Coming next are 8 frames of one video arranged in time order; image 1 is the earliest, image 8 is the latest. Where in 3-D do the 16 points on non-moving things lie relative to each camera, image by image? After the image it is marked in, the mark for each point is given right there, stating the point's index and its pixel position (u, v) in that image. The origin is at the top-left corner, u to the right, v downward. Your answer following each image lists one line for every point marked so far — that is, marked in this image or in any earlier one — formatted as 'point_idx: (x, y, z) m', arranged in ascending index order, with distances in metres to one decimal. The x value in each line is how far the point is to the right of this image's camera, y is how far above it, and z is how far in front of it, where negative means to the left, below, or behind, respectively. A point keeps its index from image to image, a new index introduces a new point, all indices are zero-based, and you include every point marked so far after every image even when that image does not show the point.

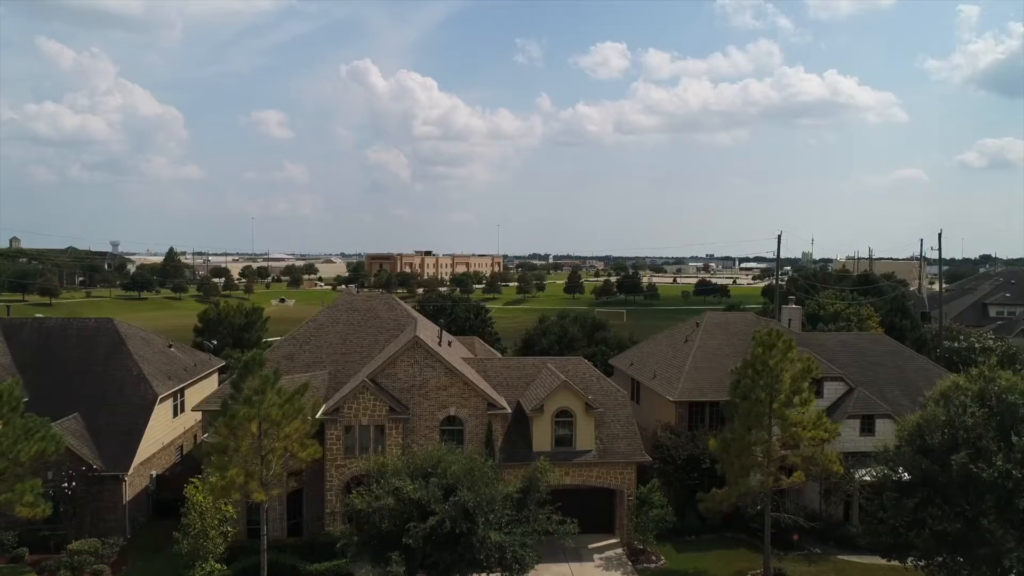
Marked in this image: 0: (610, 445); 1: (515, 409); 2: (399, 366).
0: (+2.5, -3.9, +18.8) m
1: (+0.1, -3.1, +19.5) m
2: (-2.7, -1.8, +17.8) m
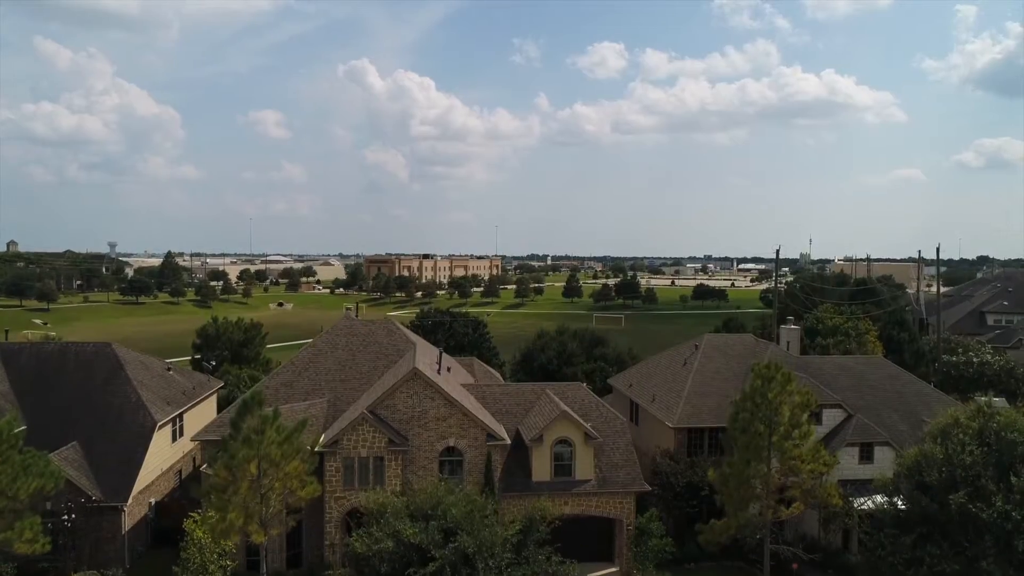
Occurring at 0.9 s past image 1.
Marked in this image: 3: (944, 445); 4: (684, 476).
0: (+2.4, -4.6, +18.8) m
1: (+0.1, -3.9, +19.5) m
2: (-2.7, -2.6, +17.8) m
3: (+8.5, -3.1, +14.8) m
4: (+4.5, -4.9, +19.7) m
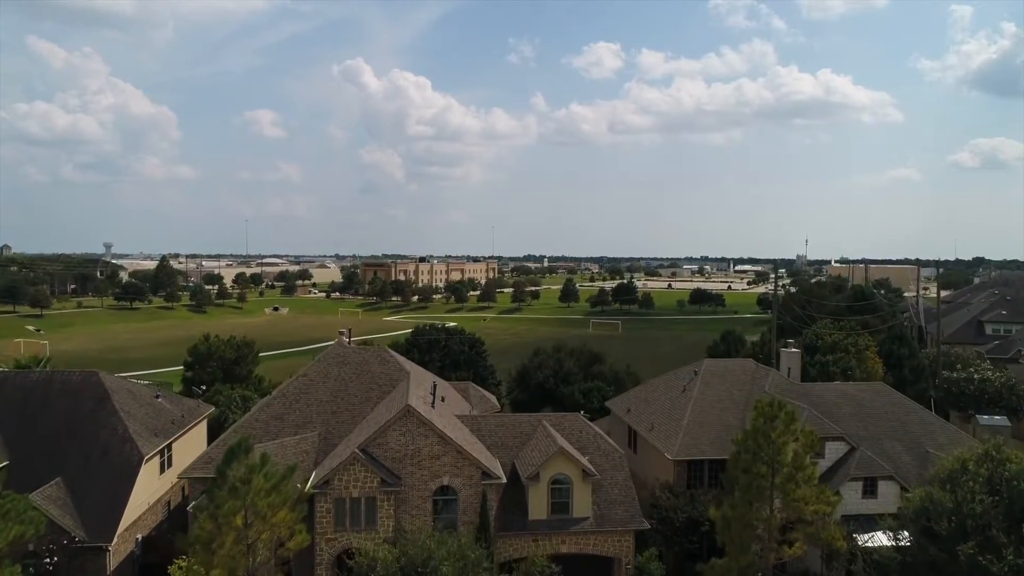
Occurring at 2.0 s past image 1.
0: (+2.3, -5.4, +18.3) m
1: (0.0, -4.7, +19.0) m
2: (-2.8, -3.4, +17.3) m
3: (+8.4, -3.9, +14.3) m
4: (+4.4, -5.7, +19.3) m
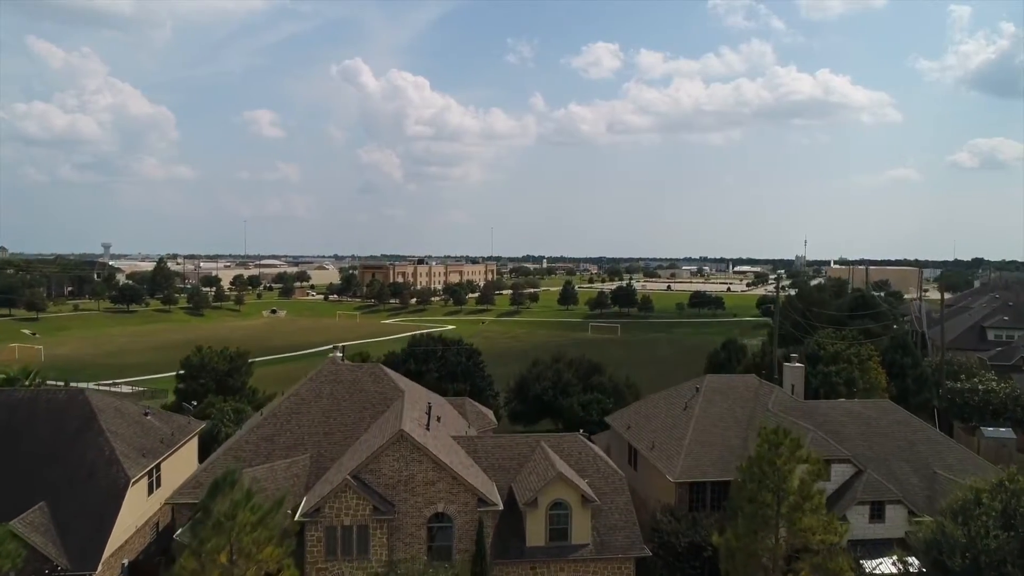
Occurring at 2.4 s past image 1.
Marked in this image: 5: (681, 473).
0: (+2.3, -5.9, +17.8) m
1: (-0.1, -5.1, +18.5) m
2: (-2.9, -3.8, +16.8) m
3: (+8.3, -4.4, +13.8) m
4: (+4.3, -6.2, +18.7) m
5: (+4.5, -4.9, +20.0) m
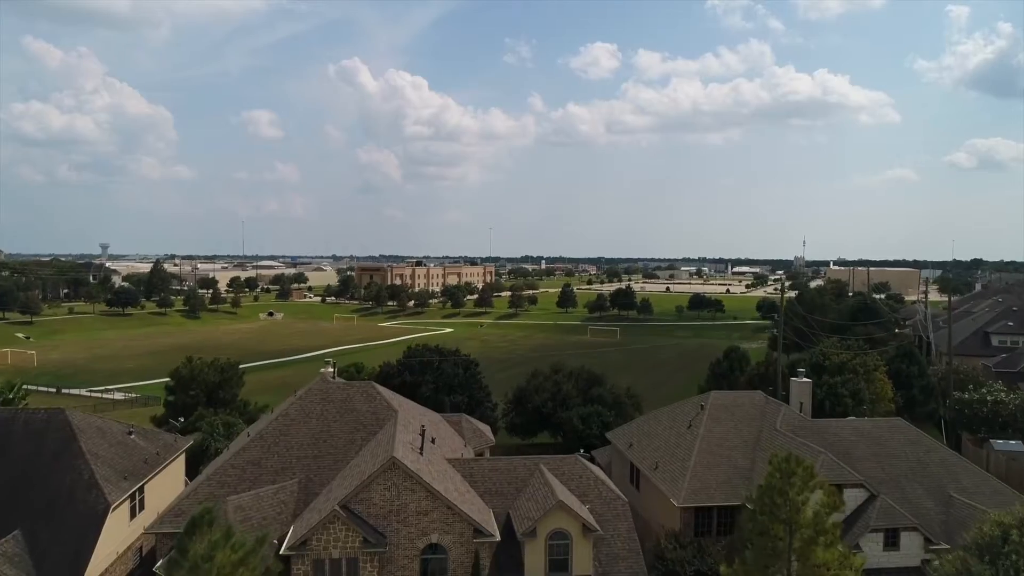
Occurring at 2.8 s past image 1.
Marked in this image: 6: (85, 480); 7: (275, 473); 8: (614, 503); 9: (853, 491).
0: (+2.2, -6.3, +17.0) m
1: (-0.2, -5.5, +17.6) m
2: (-2.9, -4.3, +15.9) m
3: (+8.3, -4.8, +13.0) m
4: (+4.2, -6.6, +17.9) m
5: (+4.4, -5.3, +19.1) m
6: (-10.9, -4.9, +19.2) m
7: (-5.8, -4.5, +18.3) m
8: (+2.5, -5.2, +18.4) m
9: (+8.4, -5.0, +18.6) m
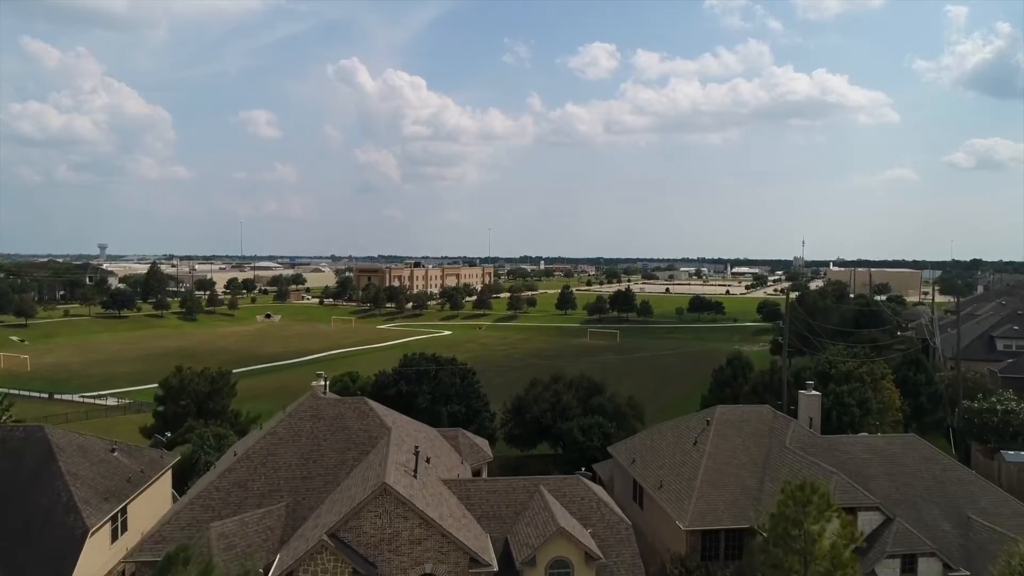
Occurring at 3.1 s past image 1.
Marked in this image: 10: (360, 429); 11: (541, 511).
0: (+2.2, -6.6, +16.1) m
1: (-0.2, -5.9, +16.8) m
2: (-2.9, -4.6, +15.1) m
3: (+8.2, -5.1, +12.1) m
4: (+4.2, -6.9, +17.0) m
5: (+4.4, -5.6, +18.3) m
6: (-10.9, -5.2, +18.4) m
7: (-5.8, -4.8, +17.5) m
8: (+2.5, -5.5, +17.5) m
9: (+8.4, -5.3, +17.7) m
10: (-3.9, -3.6, +19.3) m
11: (+0.7, -5.0, +17.1) m
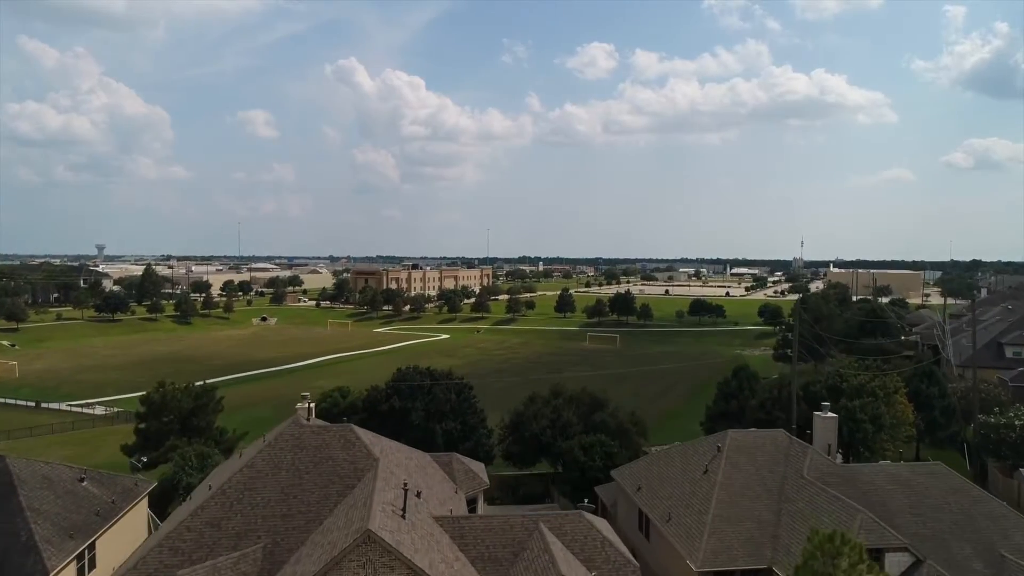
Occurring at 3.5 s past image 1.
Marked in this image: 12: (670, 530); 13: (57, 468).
0: (+2.1, -7.1, +14.7) m
1: (-0.3, -6.3, +15.4) m
2: (-3.0, -5.1, +13.6) m
3: (+8.2, -5.5, +10.7) m
4: (+4.2, -7.4, +15.6) m
5: (+4.3, -6.1, +16.9) m
6: (-11.0, -5.7, +16.9) m
7: (-5.9, -5.3, +16.0) m
8: (+2.4, -6.0, +16.1) m
9: (+8.3, -5.8, +16.3) m
10: (-4.0, -4.1, +17.9) m
11: (+0.6, -5.5, +15.7) m
12: (+3.9, -6.1, +18.9) m
13: (-12.0, -4.7, +19.9) m
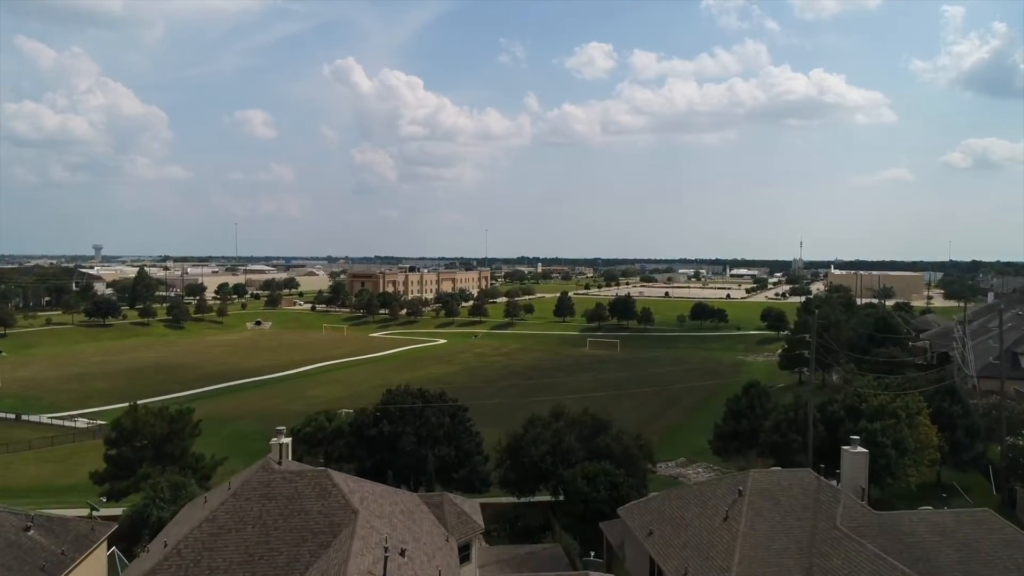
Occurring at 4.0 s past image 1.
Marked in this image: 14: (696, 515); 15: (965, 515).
0: (+2.1, -7.7, +12.6) m
1: (-0.3, -6.9, +13.2) m
2: (-3.1, -5.7, +11.5) m
3: (+8.1, -6.2, +8.6) m
4: (+4.1, -8.0, +13.5) m
5: (+4.3, -6.7, +14.8) m
6: (-11.1, -6.3, +14.8) m
7: (-5.9, -5.9, +13.9) m
8: (+2.3, -6.6, +14.0) m
9: (+8.2, -6.4, +14.2) m
10: (-4.0, -4.7, +15.8) m
11: (+0.5, -6.1, +13.6) m
12: (+3.9, -6.7, +16.8) m
13: (-12.1, -5.3, +17.8) m
14: (+4.6, -5.7, +19.0) m
15: (+10.7, -5.3, +17.7) m
